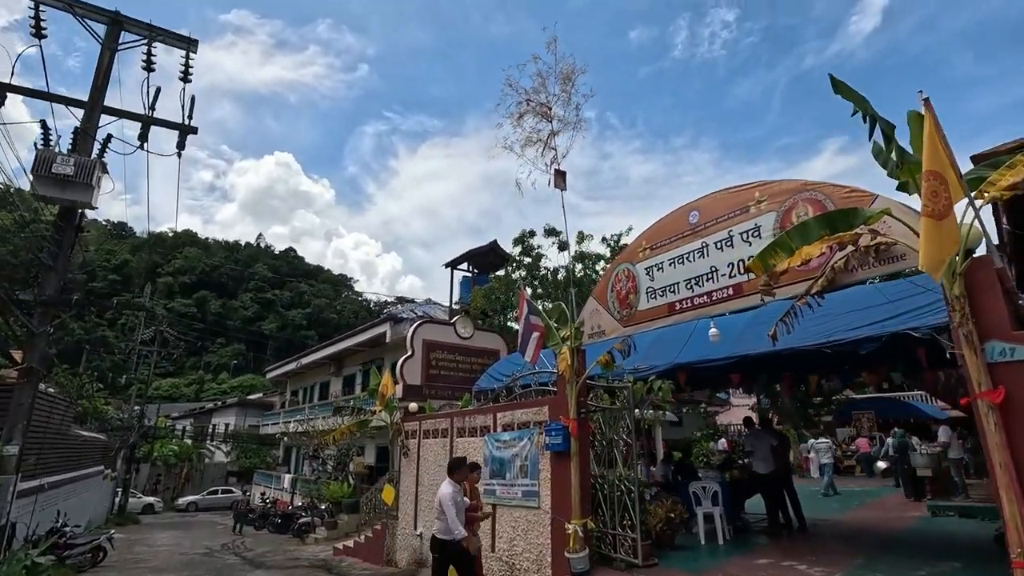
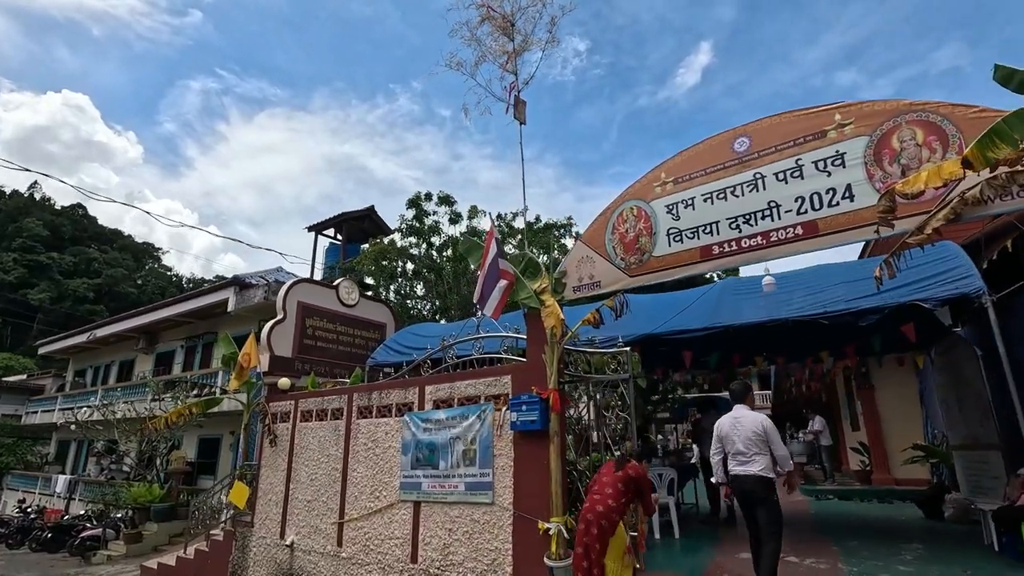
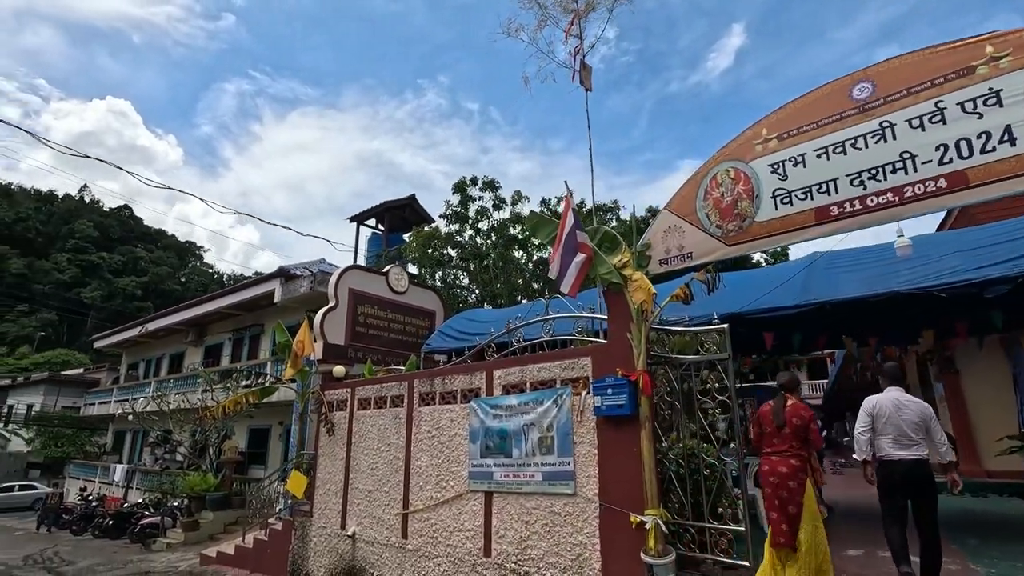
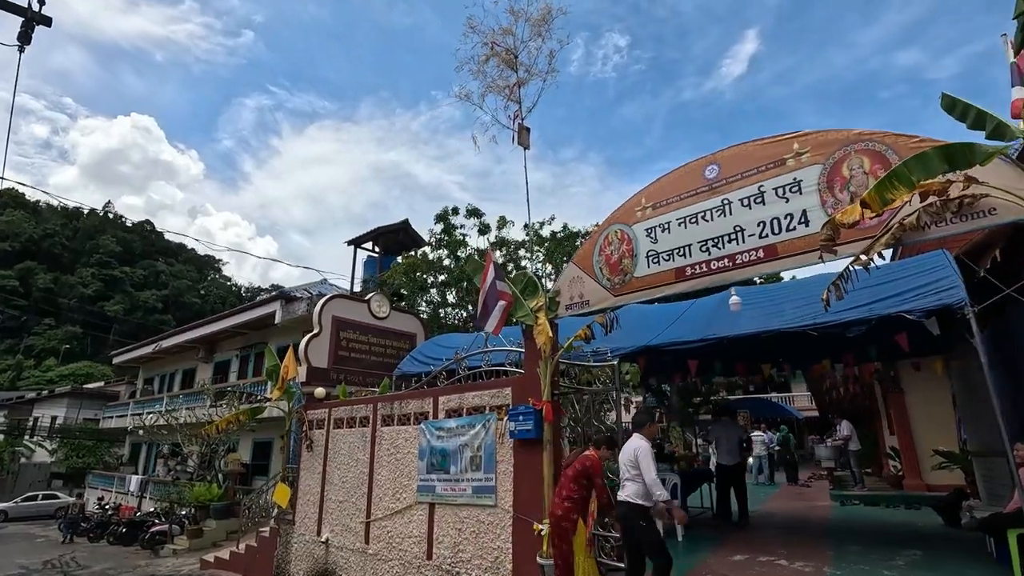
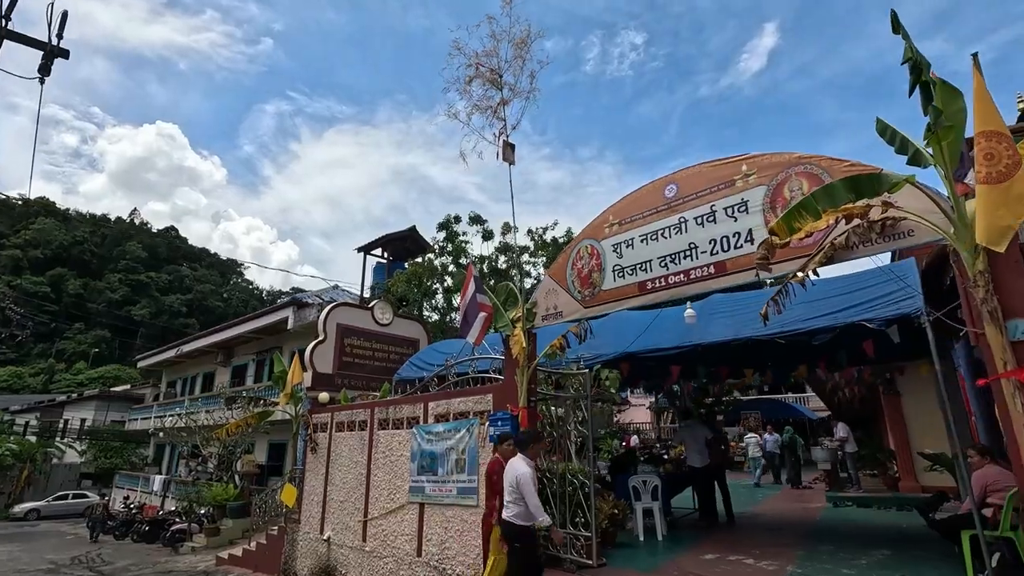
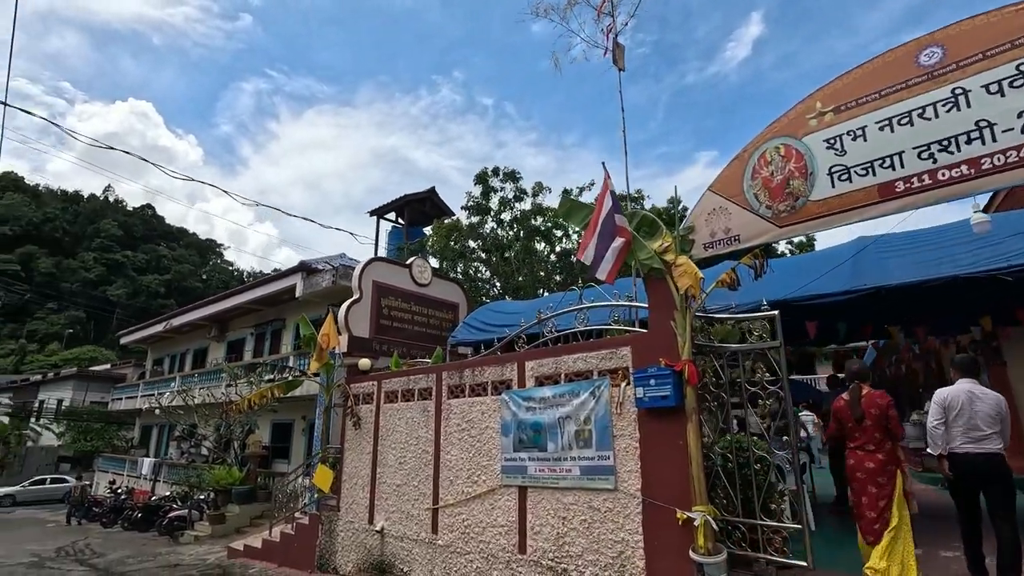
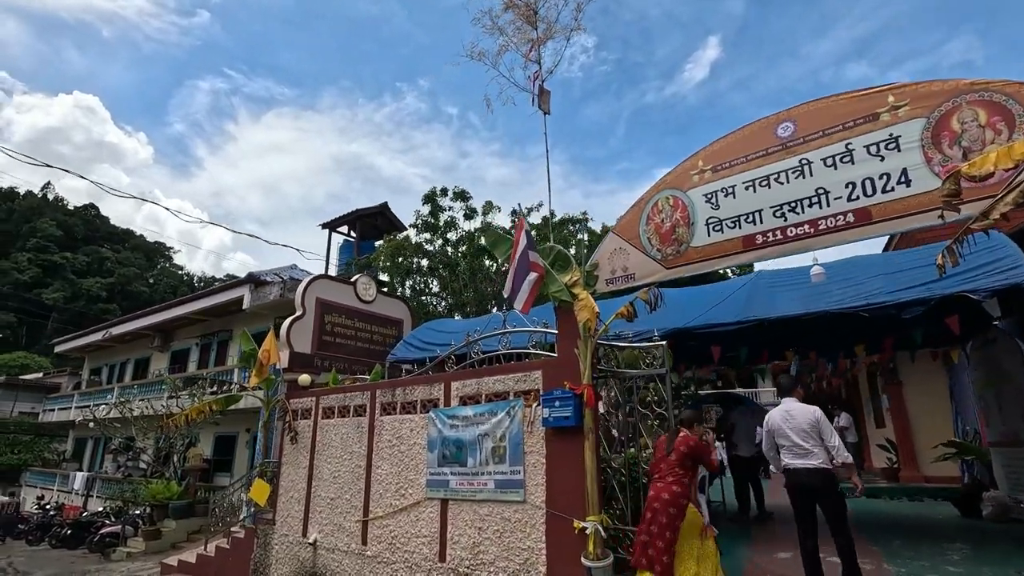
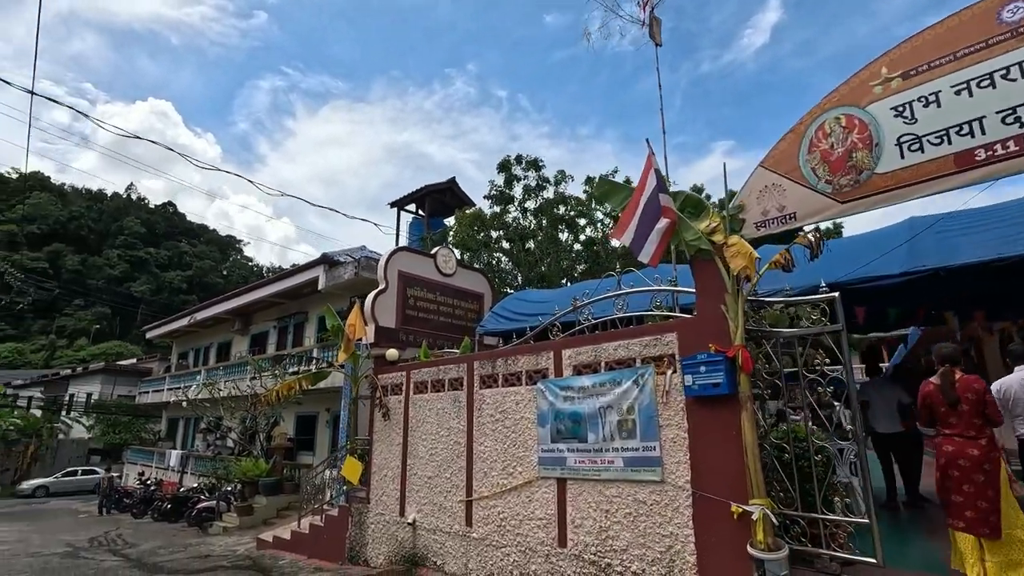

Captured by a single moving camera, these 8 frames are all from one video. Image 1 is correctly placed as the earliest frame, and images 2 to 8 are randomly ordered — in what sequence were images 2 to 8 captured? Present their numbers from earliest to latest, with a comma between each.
5, 4, 2, 7, 3, 6, 8
